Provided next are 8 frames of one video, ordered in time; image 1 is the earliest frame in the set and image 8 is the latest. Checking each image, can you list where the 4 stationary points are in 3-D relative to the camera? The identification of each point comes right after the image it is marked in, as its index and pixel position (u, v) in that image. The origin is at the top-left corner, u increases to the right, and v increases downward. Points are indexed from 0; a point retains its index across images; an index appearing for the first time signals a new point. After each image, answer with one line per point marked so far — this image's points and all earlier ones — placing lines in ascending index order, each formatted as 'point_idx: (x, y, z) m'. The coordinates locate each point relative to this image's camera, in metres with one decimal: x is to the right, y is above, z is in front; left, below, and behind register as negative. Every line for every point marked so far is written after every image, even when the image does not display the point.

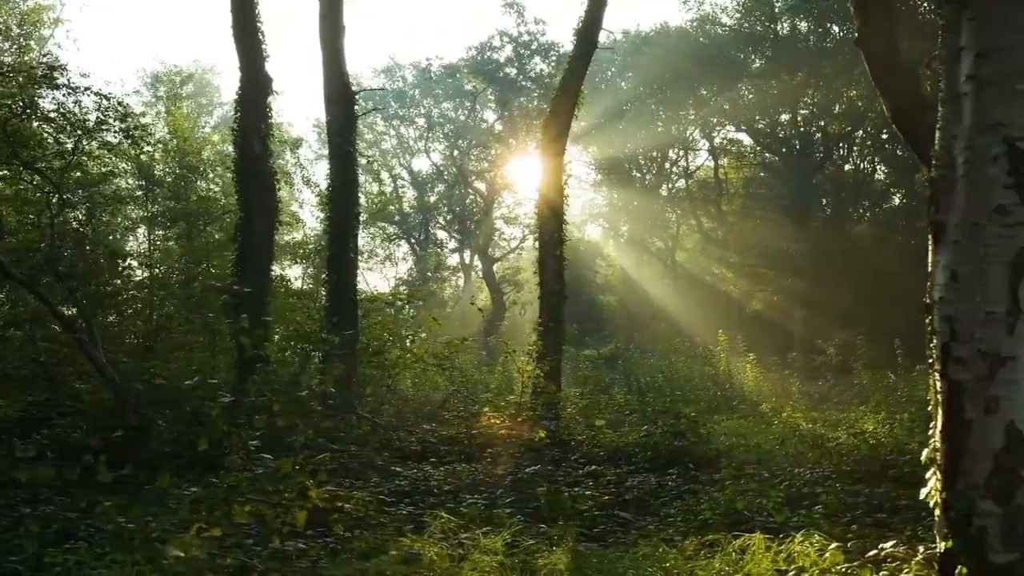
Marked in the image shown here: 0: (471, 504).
0: (-0.3, -1.8, +8.0) m
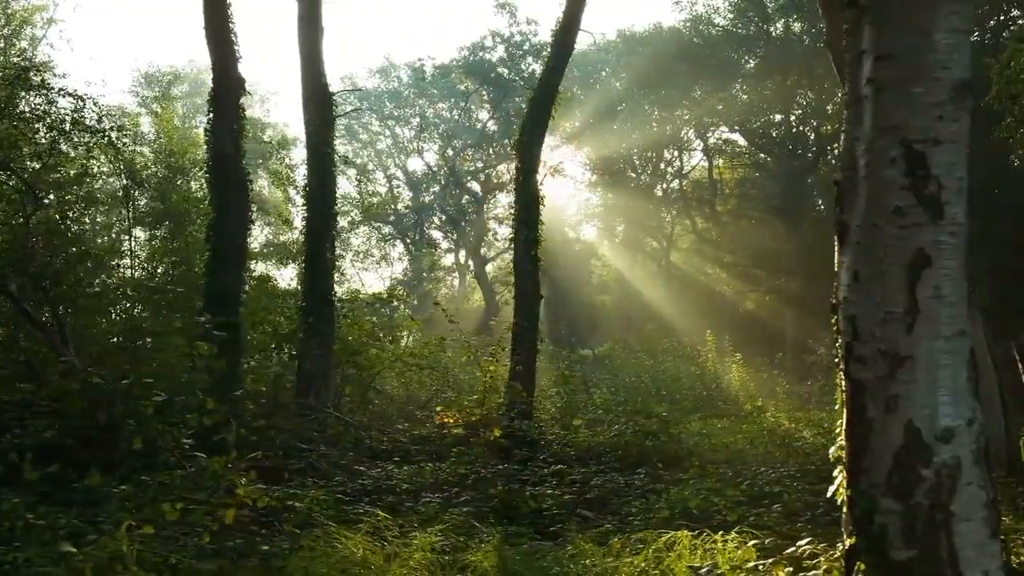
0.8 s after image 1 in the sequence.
0: (-0.7, -1.8, +8.0) m
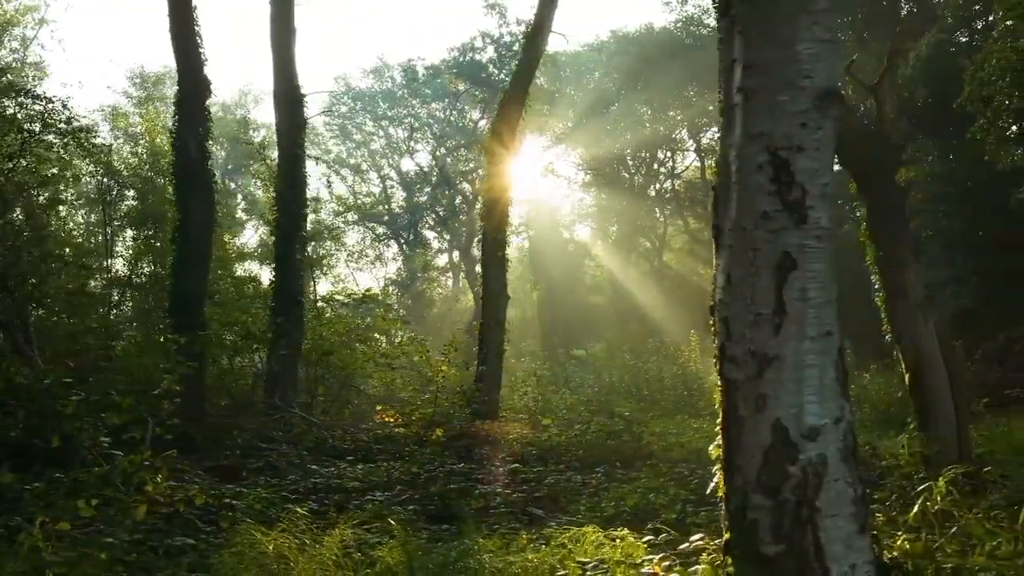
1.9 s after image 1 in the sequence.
0: (-1.2, -1.8, +8.1) m
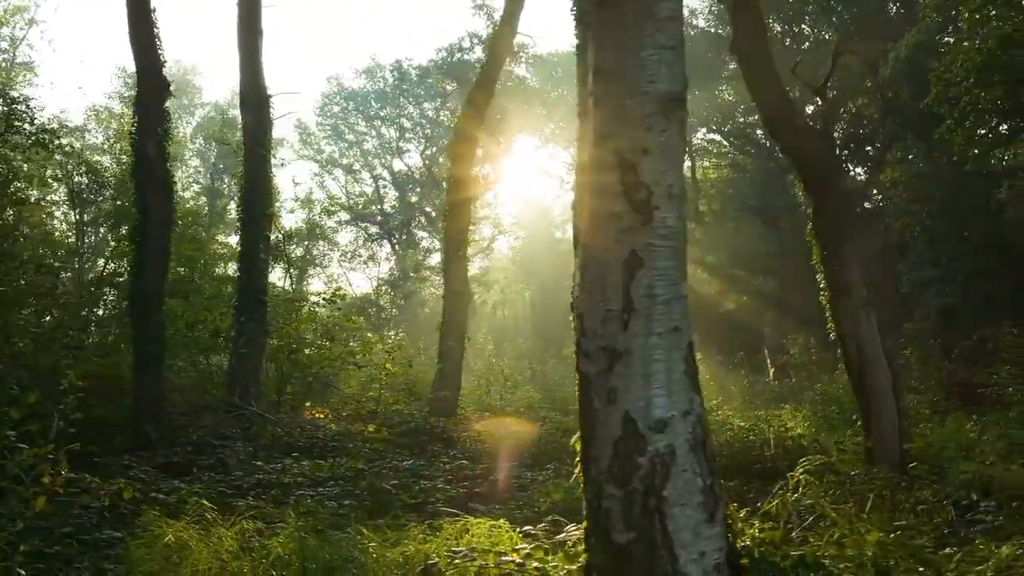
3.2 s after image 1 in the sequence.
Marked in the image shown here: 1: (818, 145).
0: (-1.8, -1.8, +8.3) m
1: (+3.6, +1.7, +11.0) m
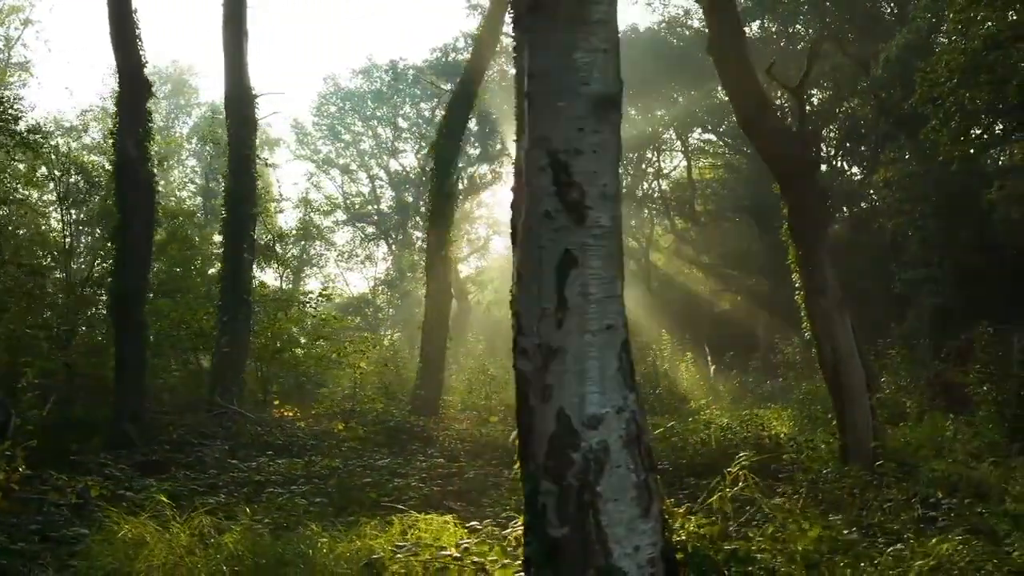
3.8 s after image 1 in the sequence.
0: (-2.1, -1.8, +8.3) m
1: (+3.3, +1.7, +11.1) m
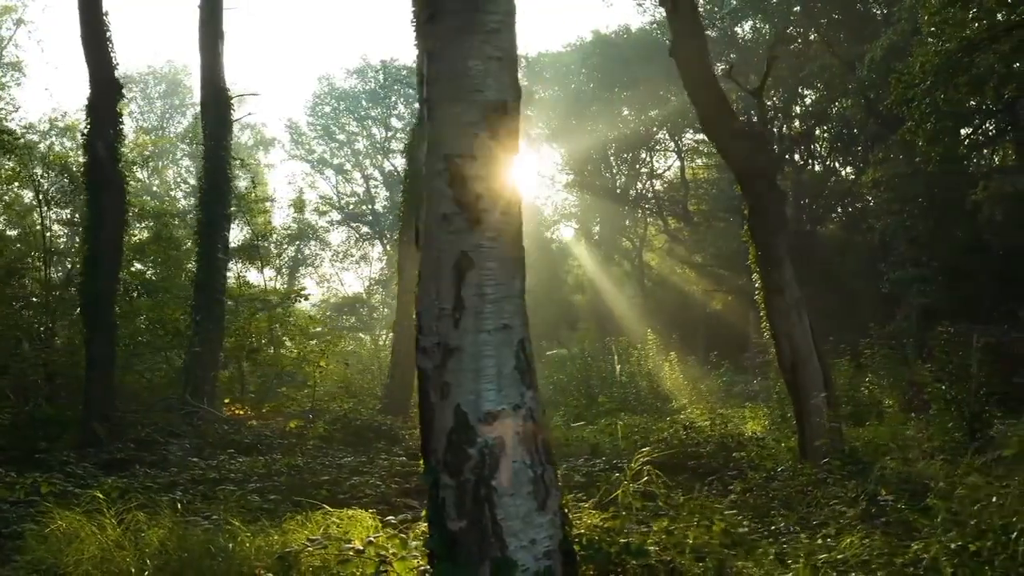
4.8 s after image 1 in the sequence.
0: (-2.6, -1.8, +8.5) m
1: (+2.8, +1.7, +11.2) m
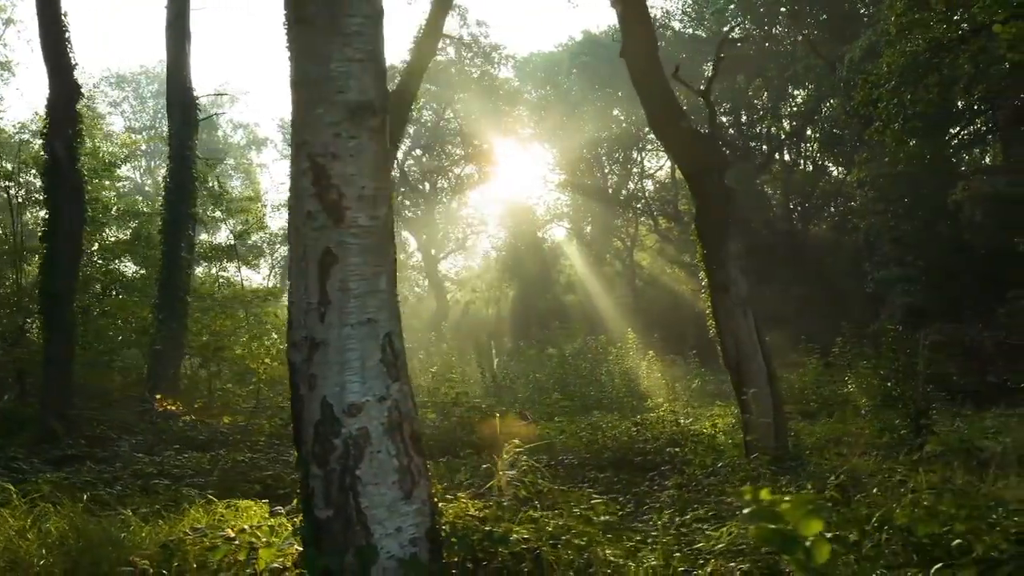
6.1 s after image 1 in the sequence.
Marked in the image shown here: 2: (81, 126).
0: (-3.2, -1.8, +8.6) m
1: (+2.2, +1.7, +11.4) m
2: (-6.3, +2.4, +13.8) m
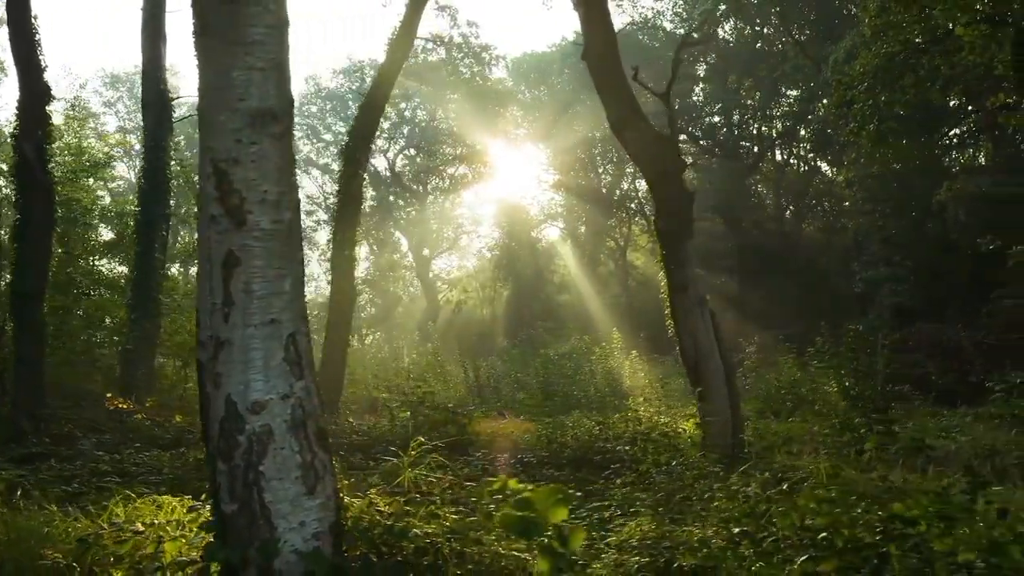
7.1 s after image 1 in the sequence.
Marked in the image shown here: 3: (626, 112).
0: (-3.7, -1.8, +8.7) m
1: (+1.7, +1.7, +11.5) m
2: (-6.8, +2.4, +14.0) m
3: (+1.3, +2.1, +11.4) m
